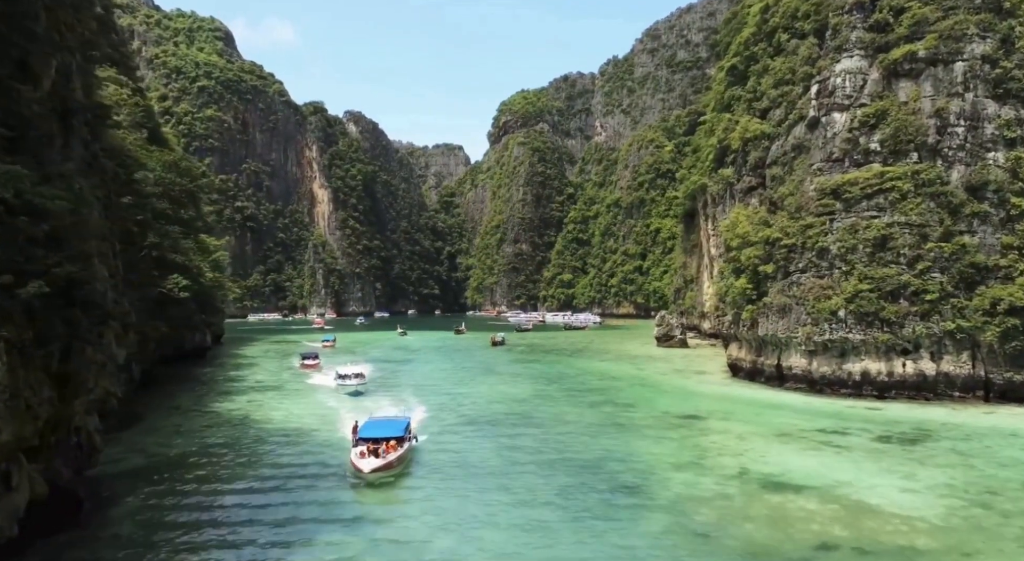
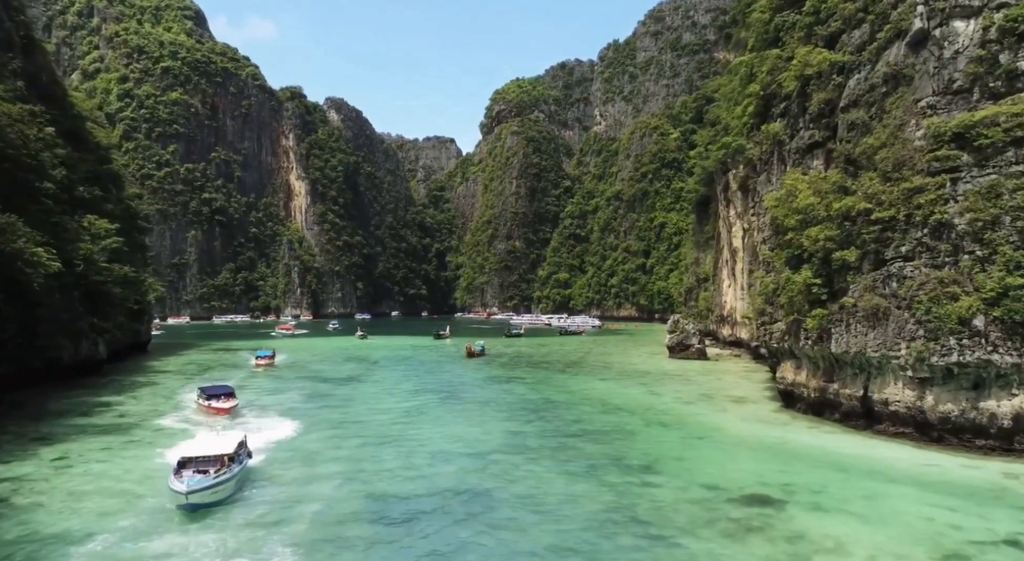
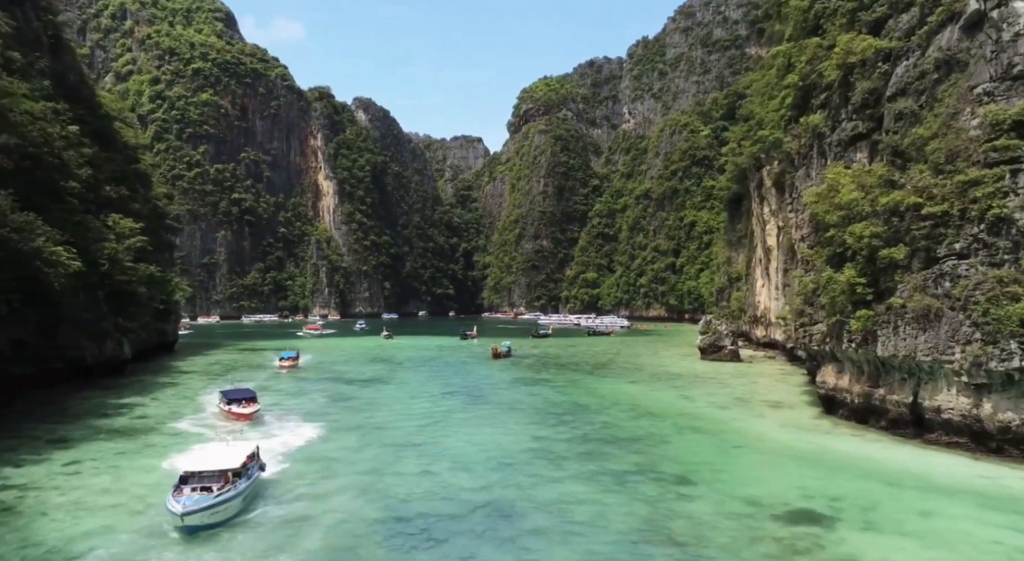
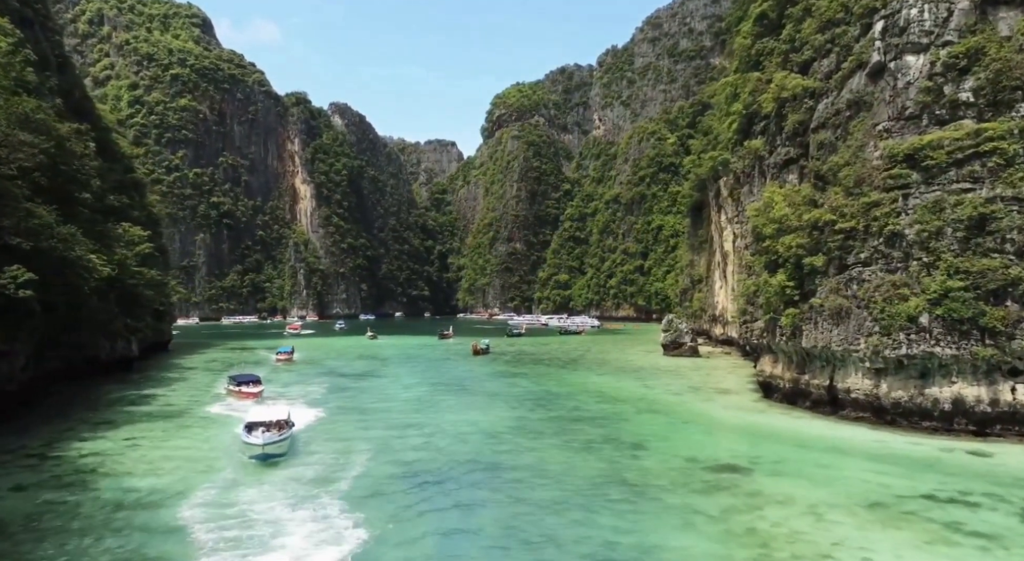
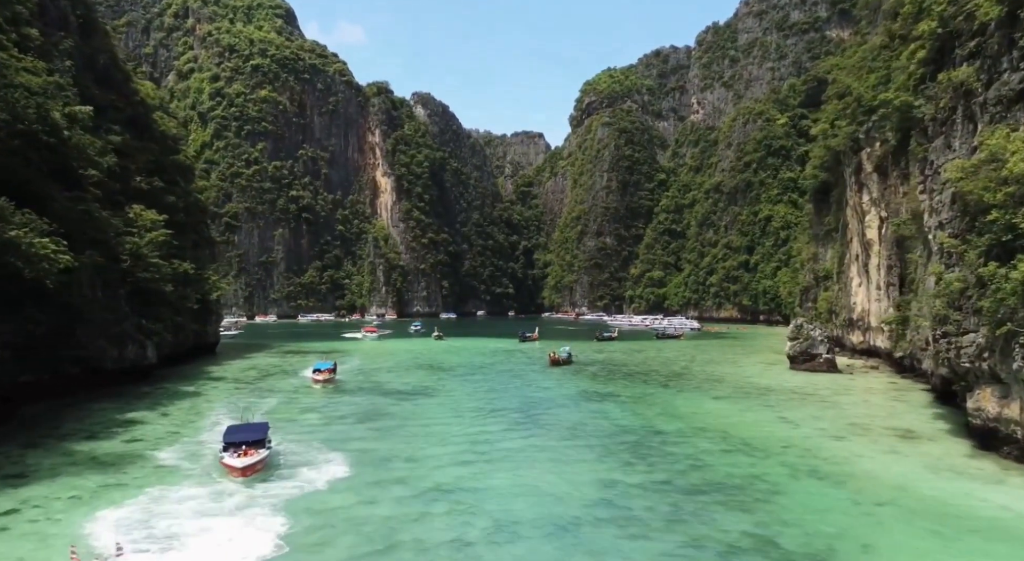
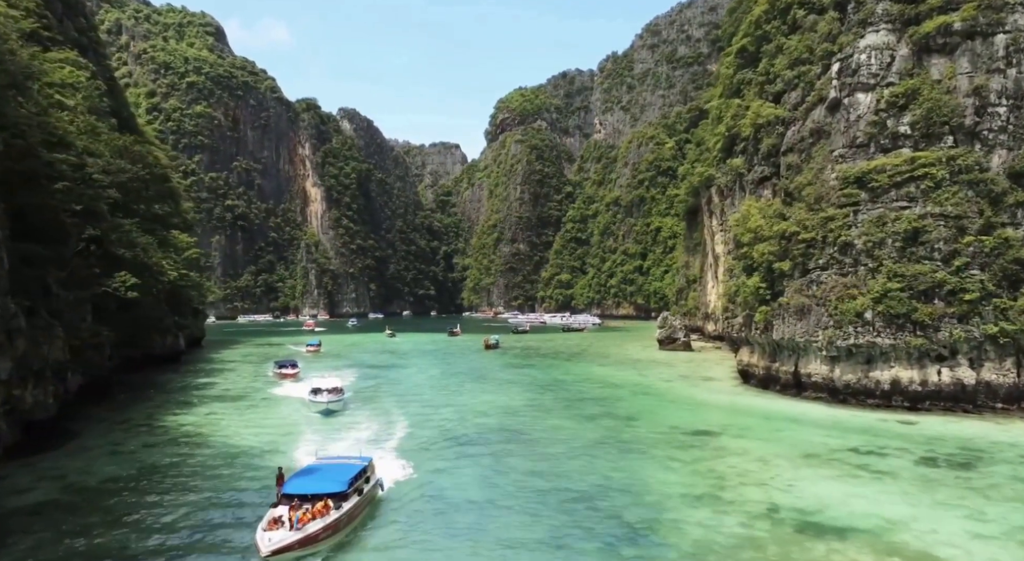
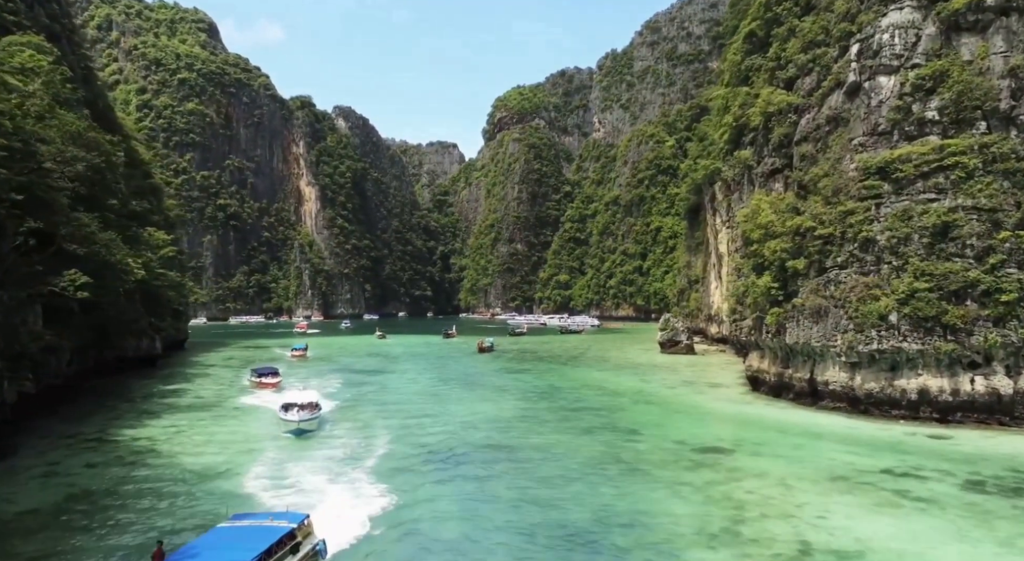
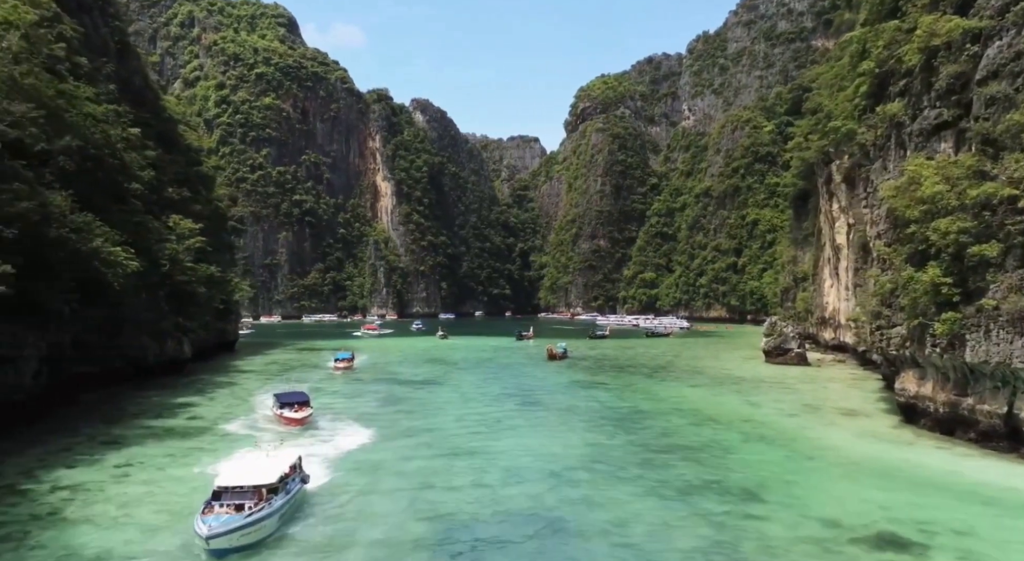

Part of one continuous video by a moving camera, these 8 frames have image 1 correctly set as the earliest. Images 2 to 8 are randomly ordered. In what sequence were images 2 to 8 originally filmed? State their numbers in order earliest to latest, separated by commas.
6, 7, 4, 2, 3, 8, 5
